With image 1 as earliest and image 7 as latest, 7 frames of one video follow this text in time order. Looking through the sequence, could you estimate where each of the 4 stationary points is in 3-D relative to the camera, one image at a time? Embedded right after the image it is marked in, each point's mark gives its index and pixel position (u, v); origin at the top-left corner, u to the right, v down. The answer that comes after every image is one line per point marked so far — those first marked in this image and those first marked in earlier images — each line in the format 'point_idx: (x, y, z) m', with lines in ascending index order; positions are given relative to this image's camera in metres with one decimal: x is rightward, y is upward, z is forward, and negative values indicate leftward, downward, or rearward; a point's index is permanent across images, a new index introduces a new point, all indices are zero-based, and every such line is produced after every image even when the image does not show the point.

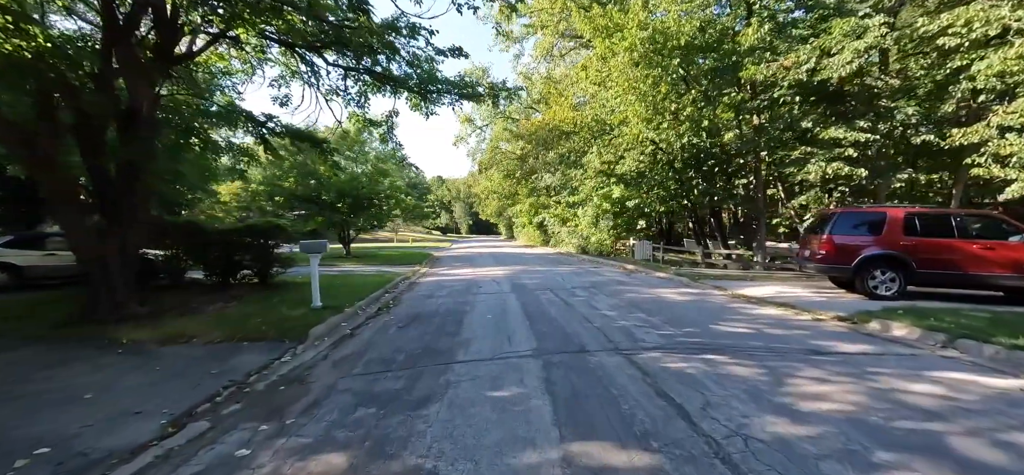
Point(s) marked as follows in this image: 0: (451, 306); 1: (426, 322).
0: (-1.3, -1.4, +9.4) m
1: (-1.5, -1.5, +7.8) m
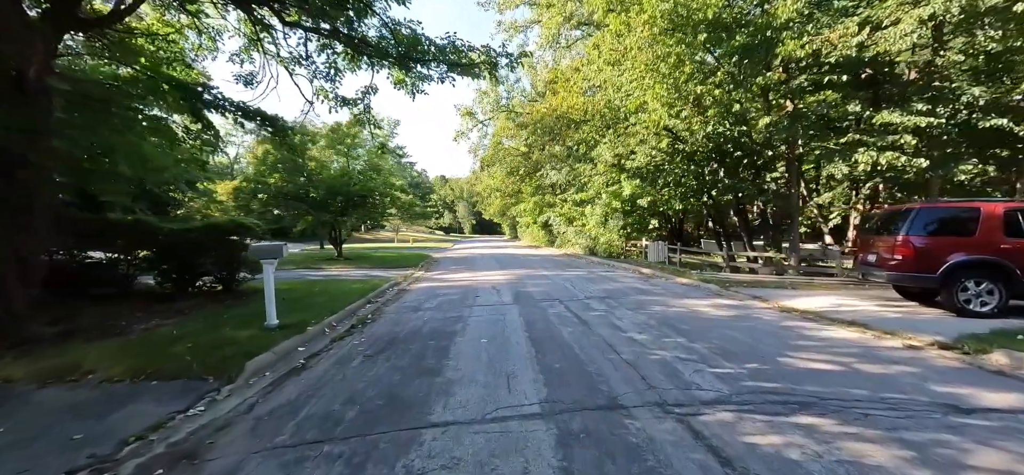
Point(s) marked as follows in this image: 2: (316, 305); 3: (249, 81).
0: (-1.2, -1.5, +7.6) m
1: (-1.5, -1.5, +6.1) m
2: (-4.2, -1.5, +9.5) m
3: (-5.9, +3.5, +10.1) m
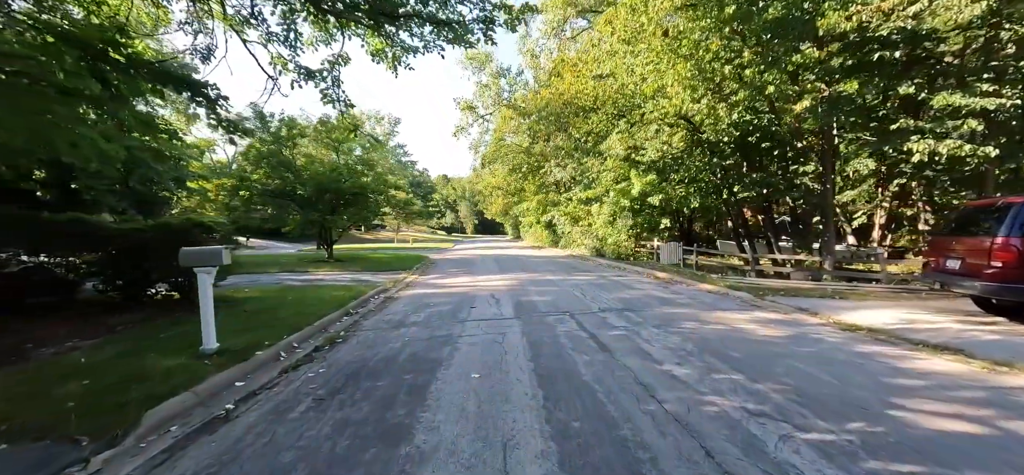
0: (-1.2, -1.5, +6.1) m
1: (-1.5, -1.5, +4.6) m
2: (-4.1, -1.5, +8.0) m
3: (-5.9, +3.5, +8.7) m
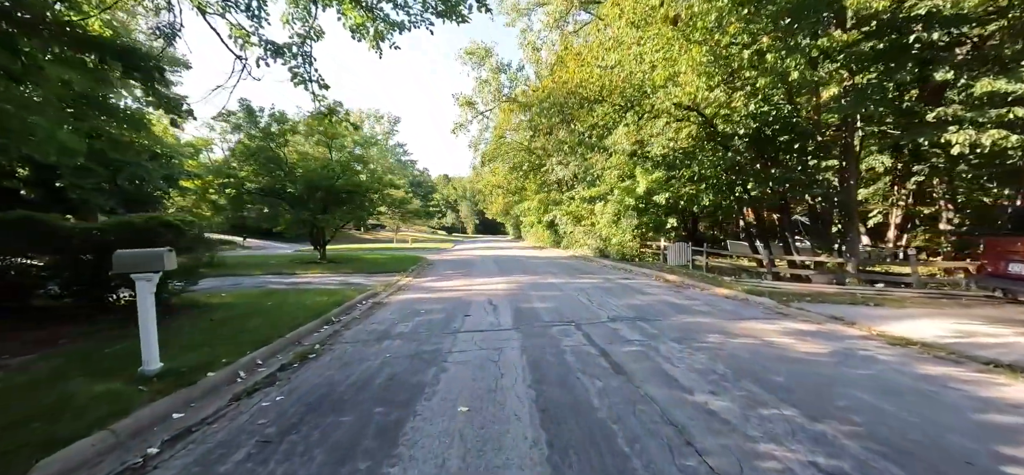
0: (-1.3, -1.5, +5.2) m
1: (-1.5, -1.5, +3.7) m
2: (-4.2, -1.5, +7.1) m
3: (-5.9, +3.5, +7.8) m
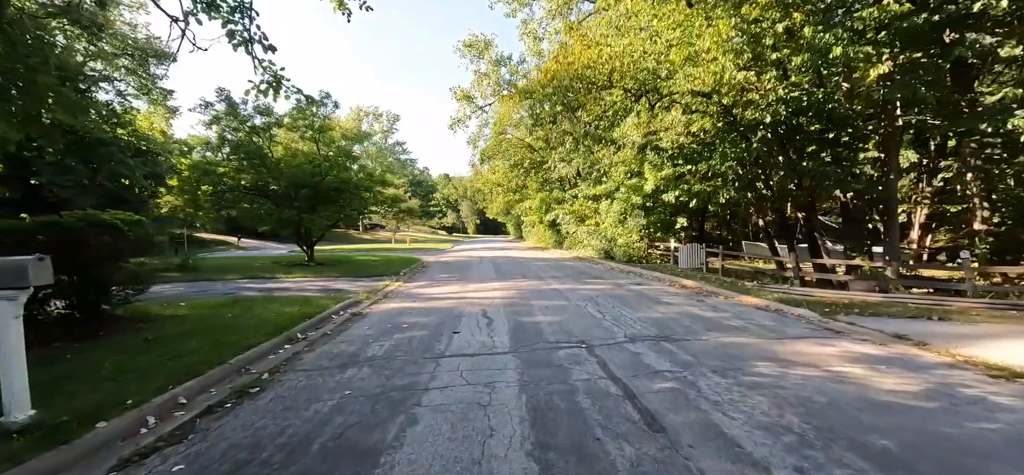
0: (-1.3, -1.5, +3.9) m
1: (-1.6, -1.6, +2.4) m
2: (-4.2, -1.5, +5.8) m
3: (-5.9, +3.5, +6.5) m
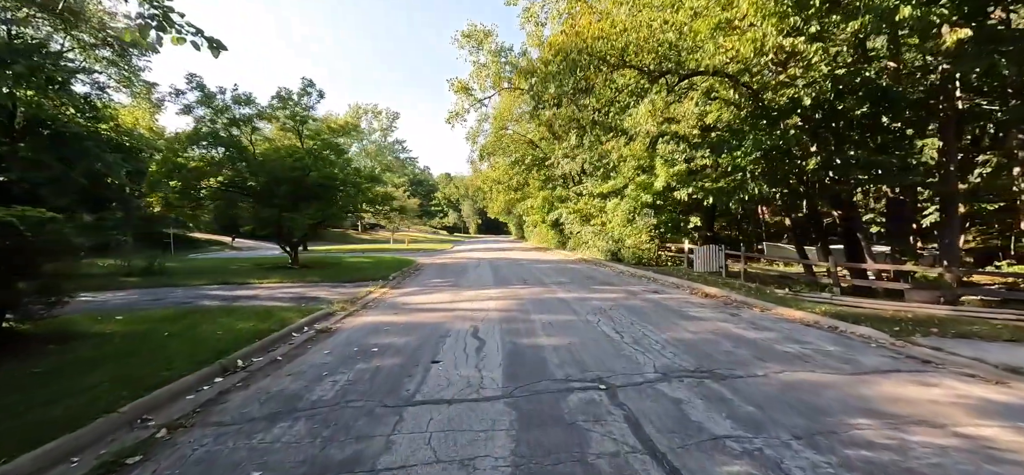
0: (-1.4, -1.5, +2.5) m
1: (-1.6, -1.6, +0.9) m
2: (-4.3, -1.5, +4.4) m
3: (-6.0, +3.4, +5.0) m
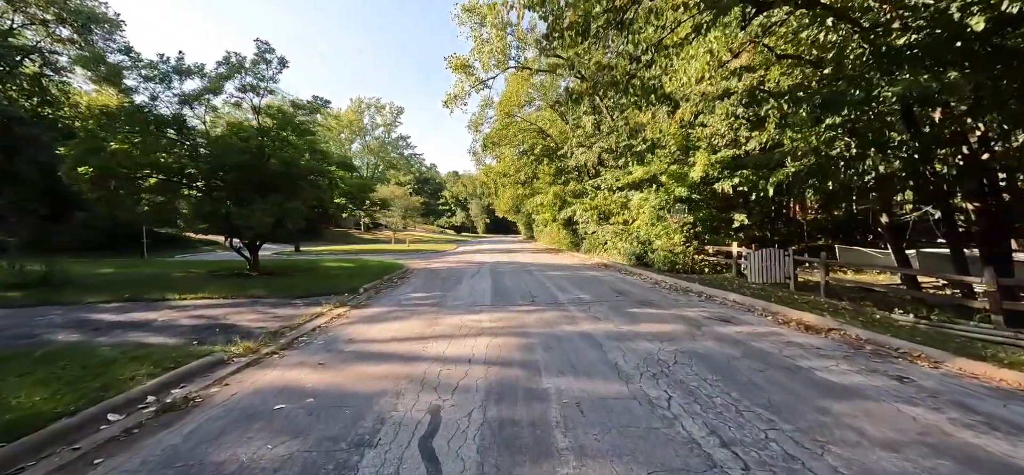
0: (-1.5, -1.6, -0.8) m
1: (-1.8, -1.6, -2.3) m
2: (-4.4, -1.6, +1.2) m
3: (-6.1, +3.4, +1.9) m
